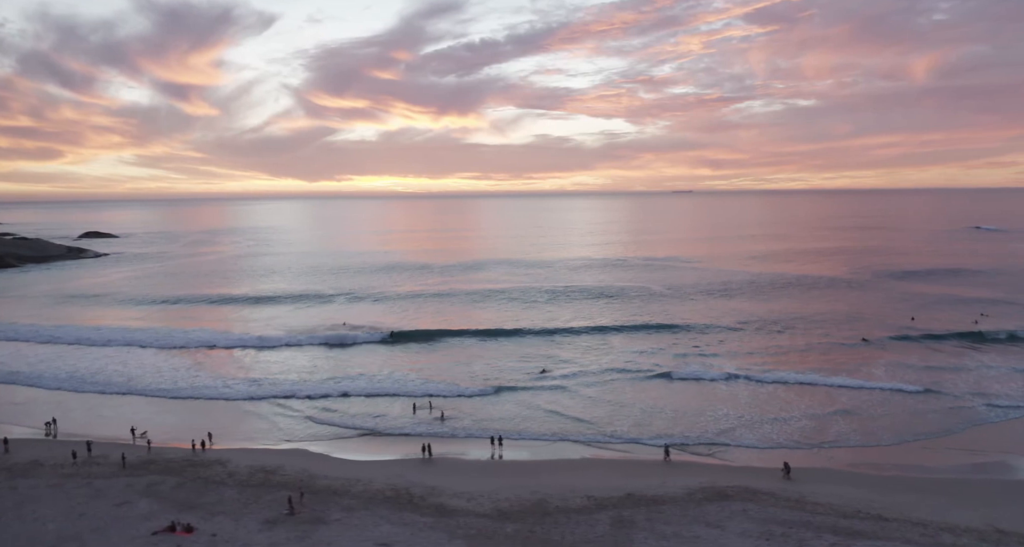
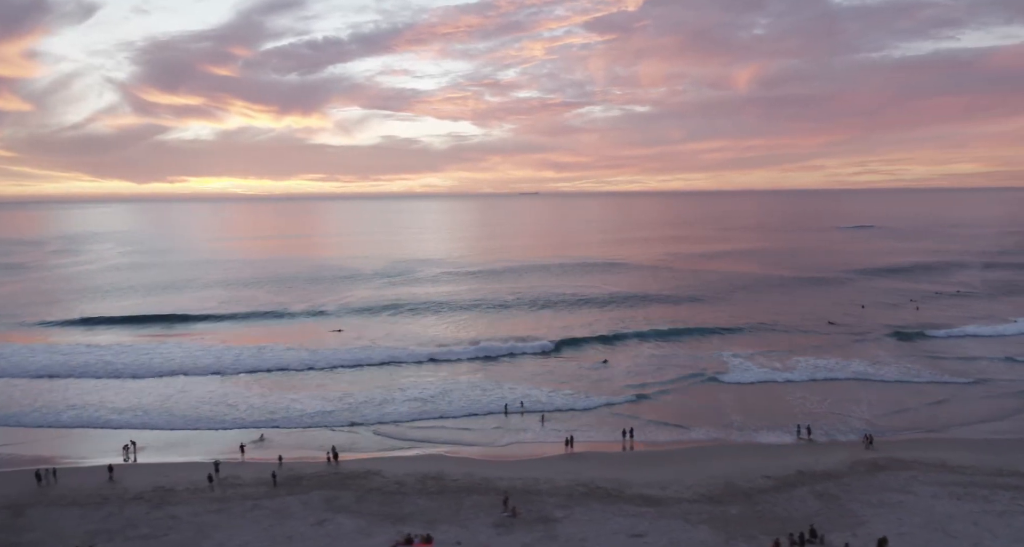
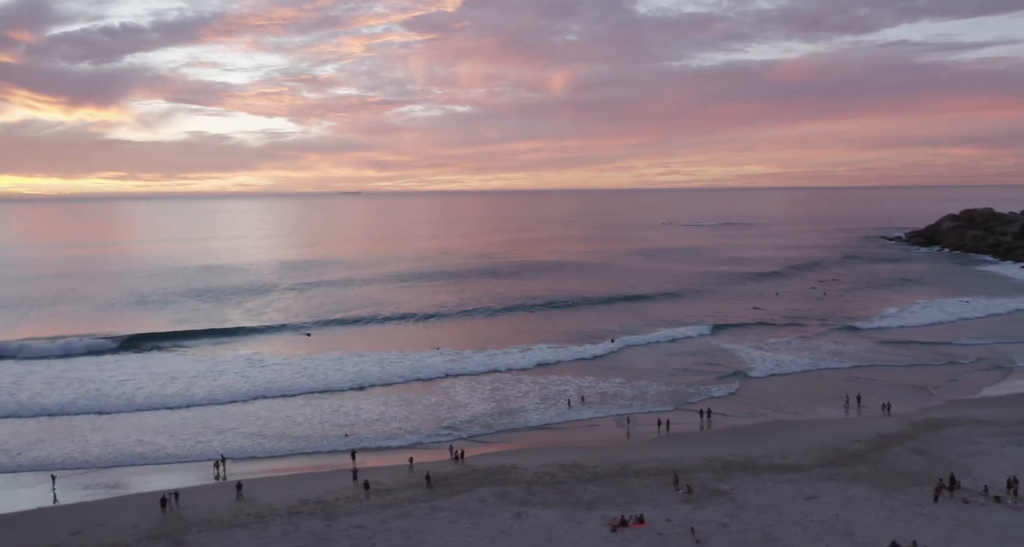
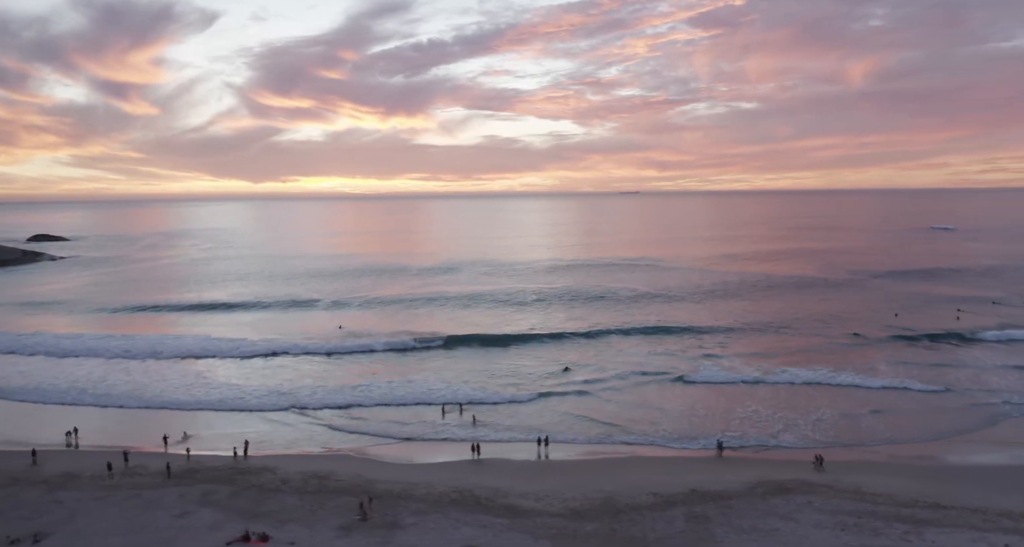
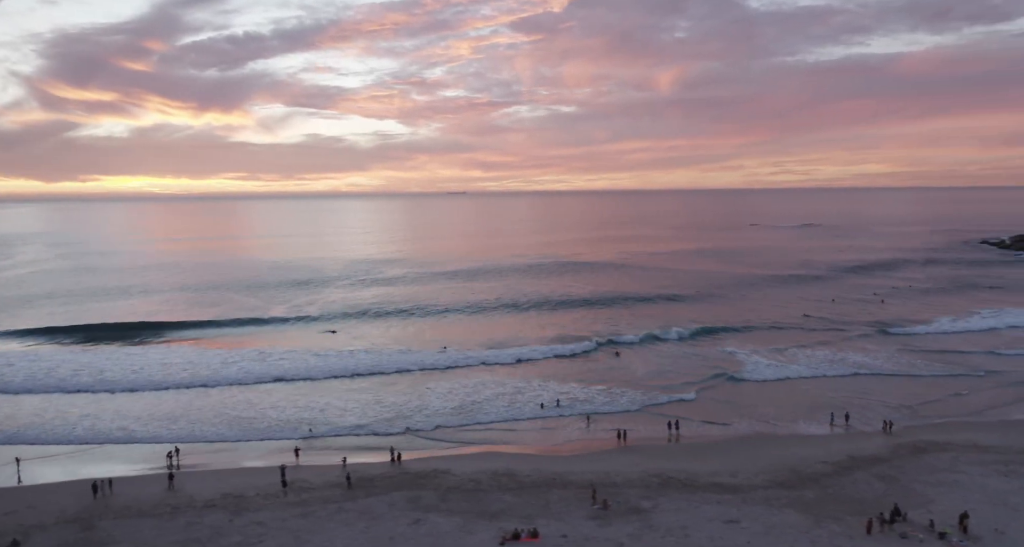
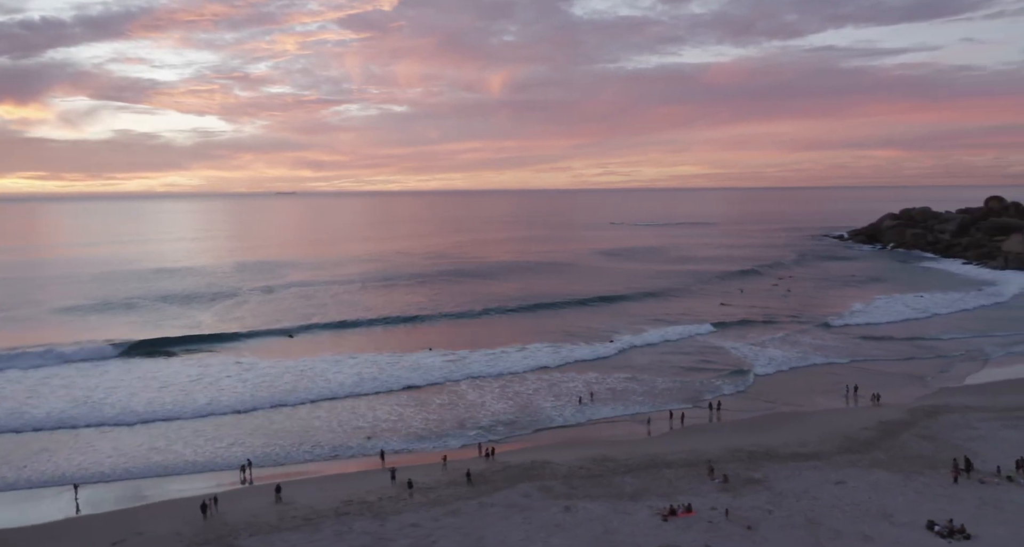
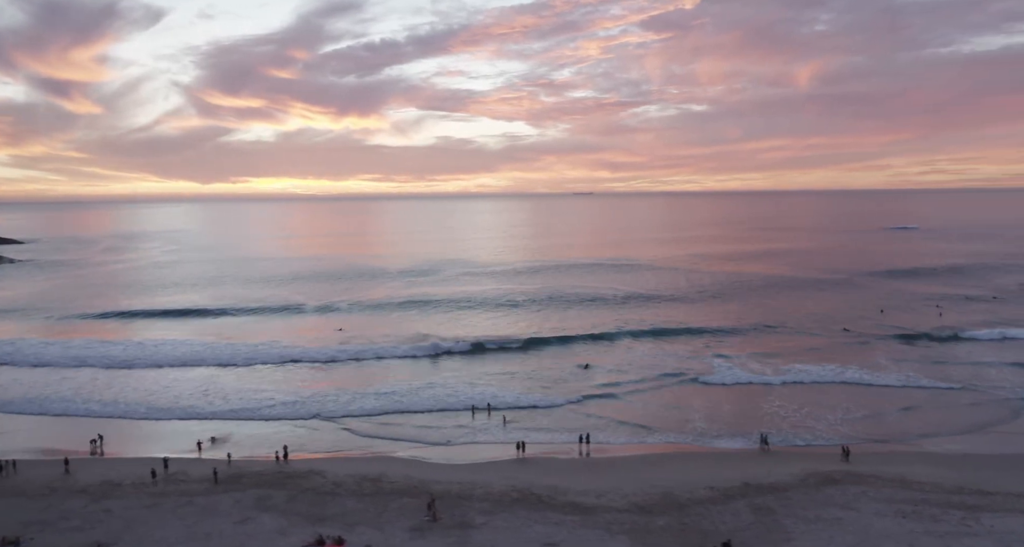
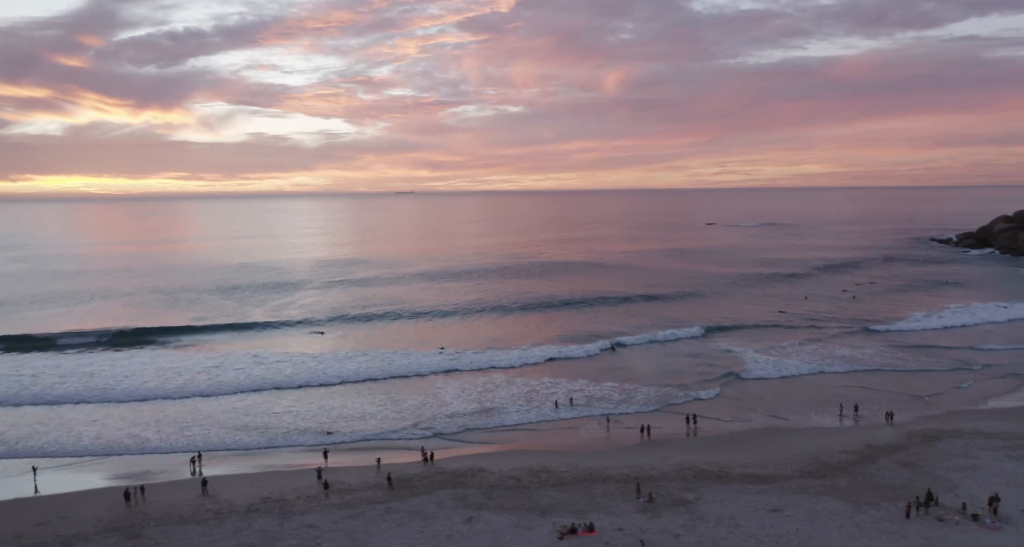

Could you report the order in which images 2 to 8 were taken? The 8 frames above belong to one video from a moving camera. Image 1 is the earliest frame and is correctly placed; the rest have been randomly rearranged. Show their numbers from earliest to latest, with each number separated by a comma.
4, 7, 2, 5, 8, 3, 6
